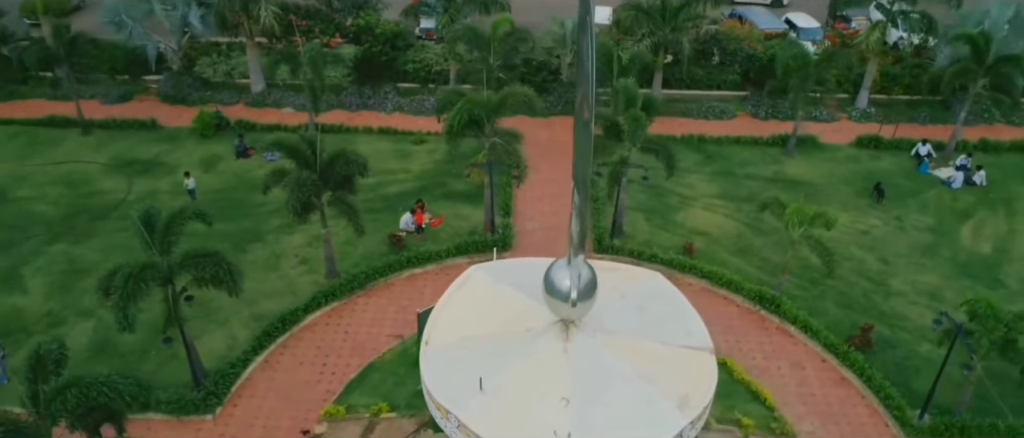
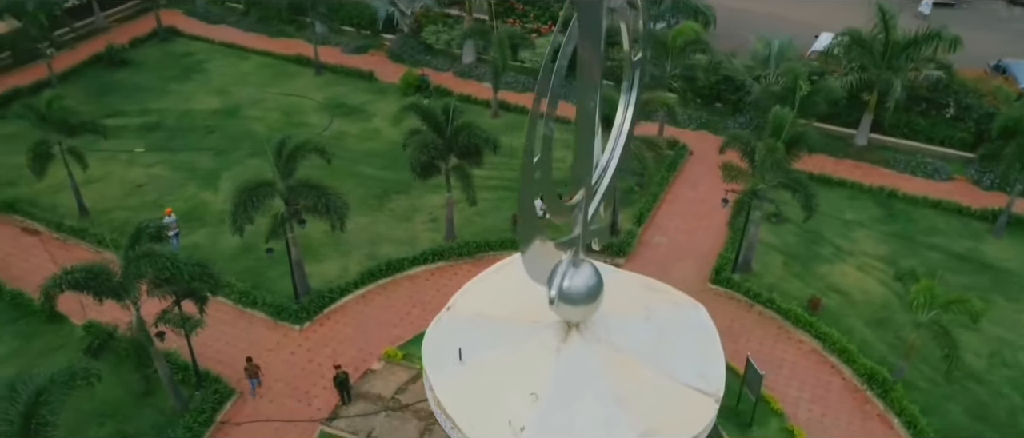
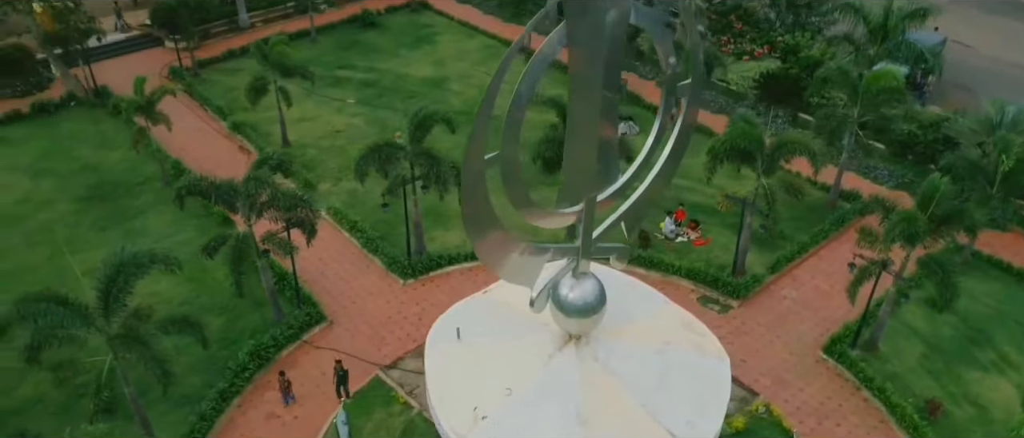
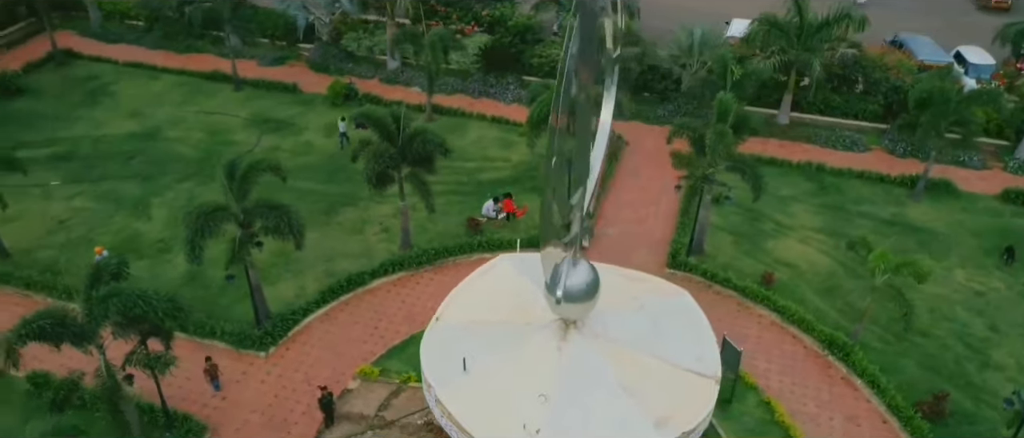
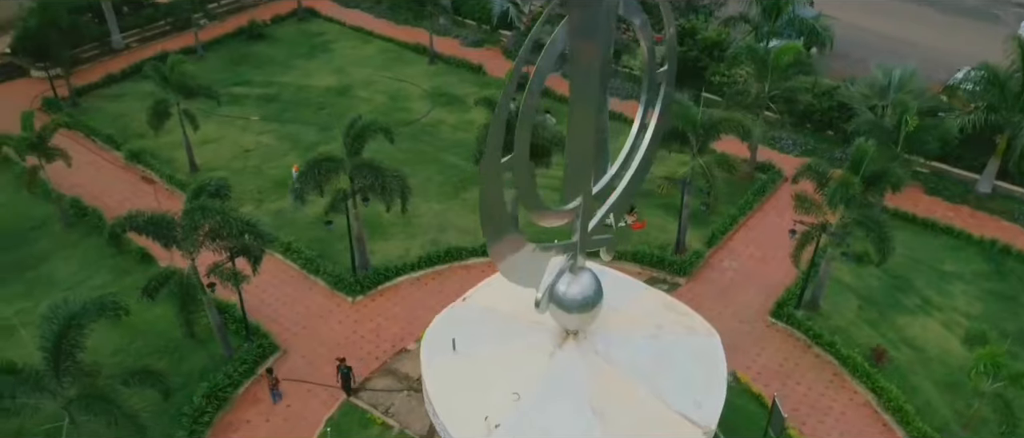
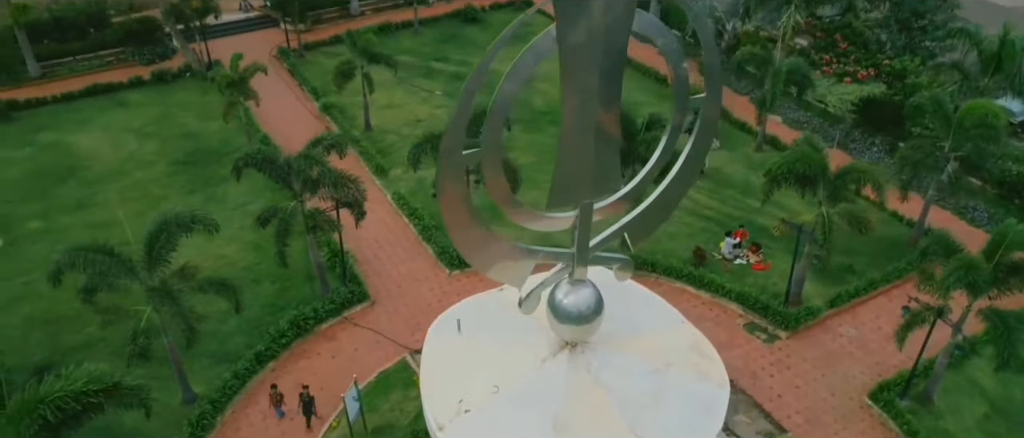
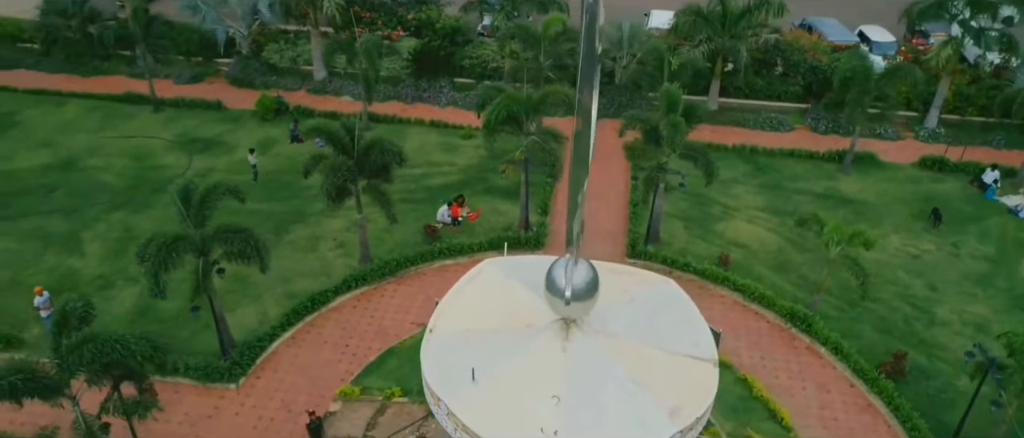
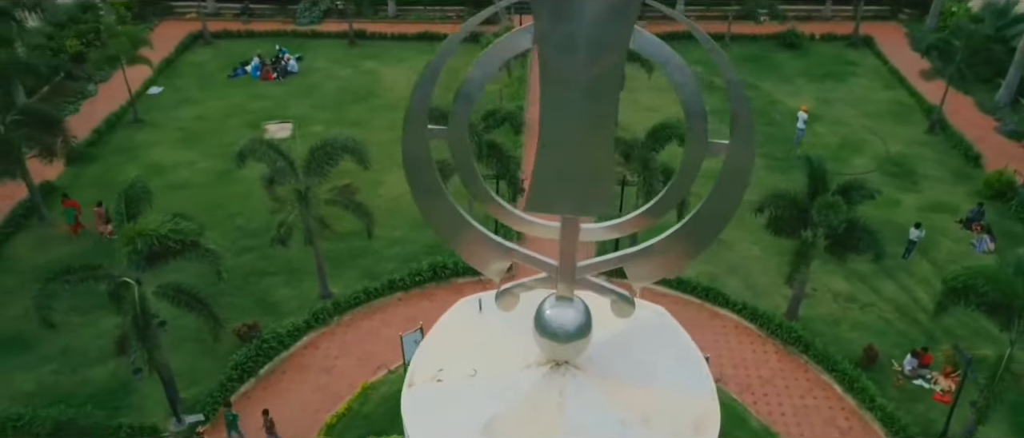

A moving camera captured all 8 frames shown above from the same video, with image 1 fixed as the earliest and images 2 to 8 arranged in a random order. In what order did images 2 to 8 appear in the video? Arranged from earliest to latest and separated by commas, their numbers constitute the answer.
7, 4, 2, 5, 3, 6, 8
